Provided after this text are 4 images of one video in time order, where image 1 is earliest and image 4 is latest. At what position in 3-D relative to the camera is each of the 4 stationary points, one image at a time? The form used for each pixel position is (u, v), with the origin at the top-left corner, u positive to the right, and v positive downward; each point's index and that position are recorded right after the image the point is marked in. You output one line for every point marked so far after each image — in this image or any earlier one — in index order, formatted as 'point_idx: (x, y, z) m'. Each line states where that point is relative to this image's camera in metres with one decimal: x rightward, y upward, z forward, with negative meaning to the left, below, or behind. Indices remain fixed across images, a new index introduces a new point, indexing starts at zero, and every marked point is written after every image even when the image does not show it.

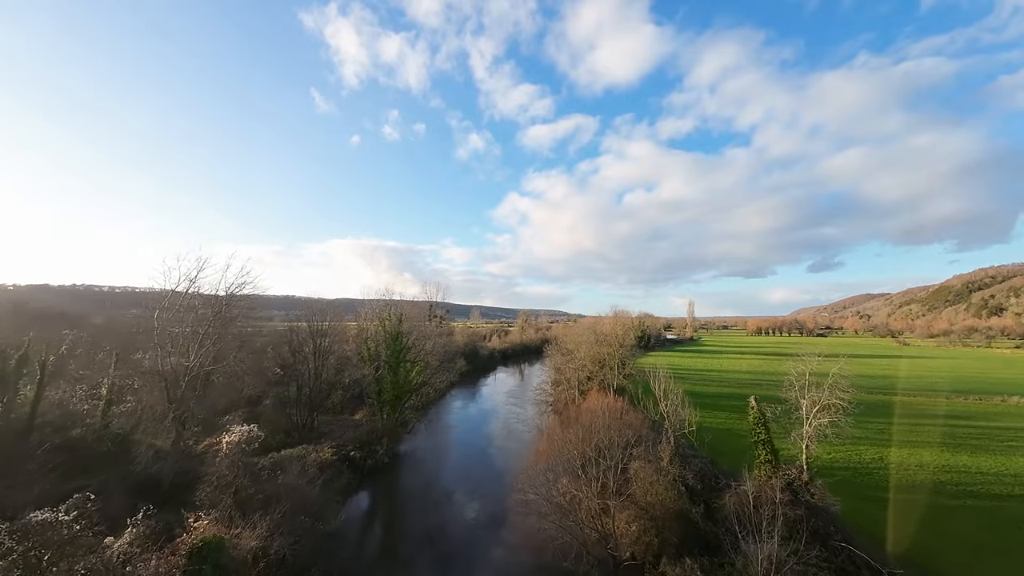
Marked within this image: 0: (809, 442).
0: (+13.2, -6.9, +16.9) m
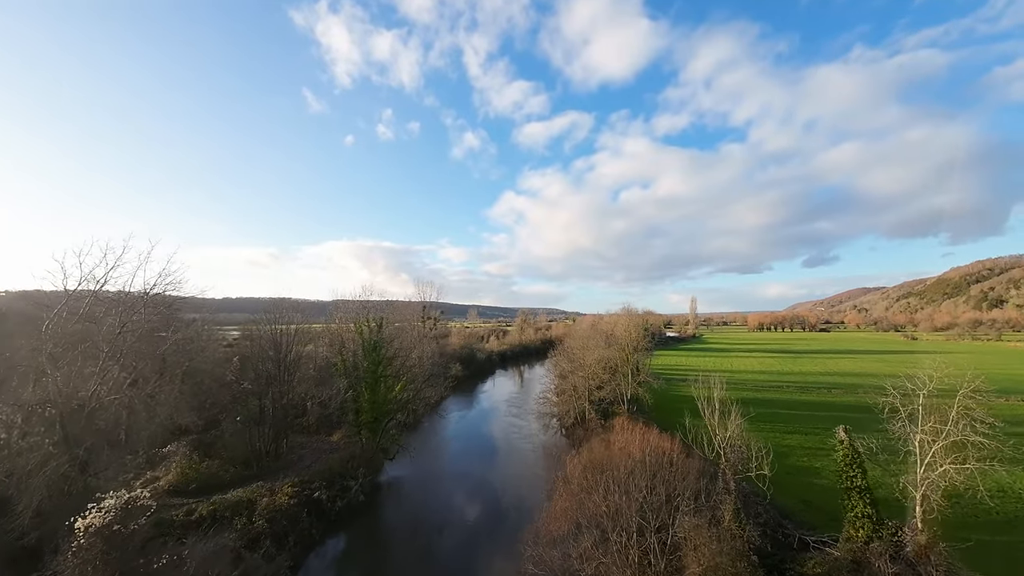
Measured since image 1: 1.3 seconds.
0: (+13.4, -6.6, +12.3) m
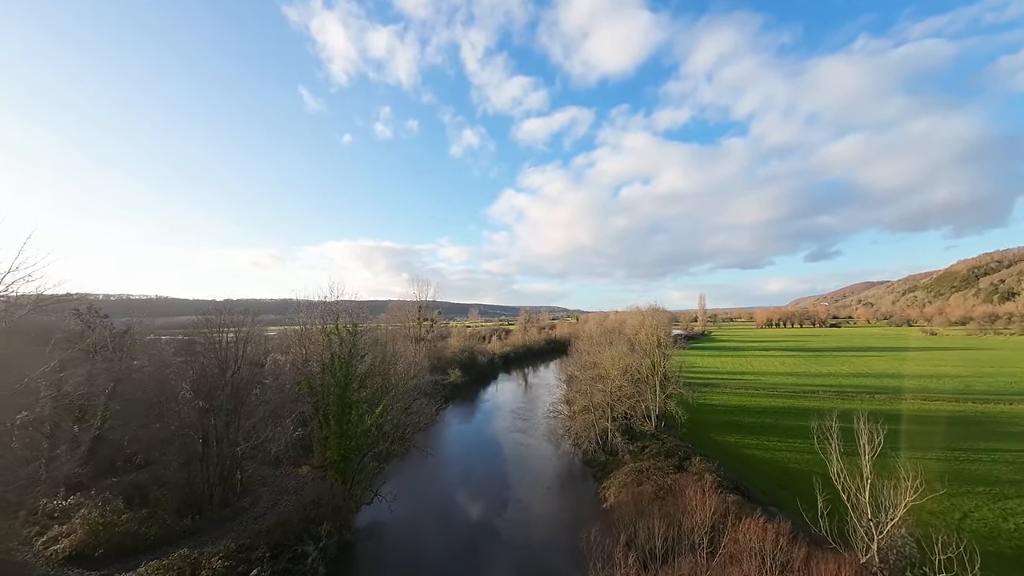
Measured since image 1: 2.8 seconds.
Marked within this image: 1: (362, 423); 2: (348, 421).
0: (+13.8, -6.2, +6.9) m
1: (-7.7, -6.9, +19.5) m
2: (-8.1, -6.5, +18.8) m
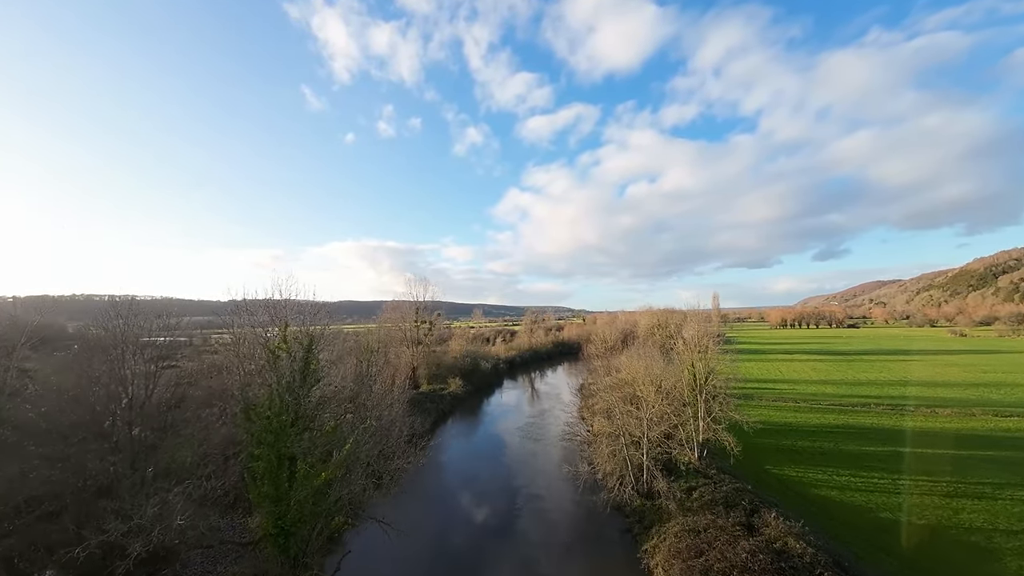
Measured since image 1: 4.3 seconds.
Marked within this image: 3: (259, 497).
0: (+14.2, -6.1, +0.8) m
1: (-7.2, -6.8, +13.7) m
2: (-7.6, -6.5, +13.0) m
3: (-8.4, -6.9, +12.9) m
